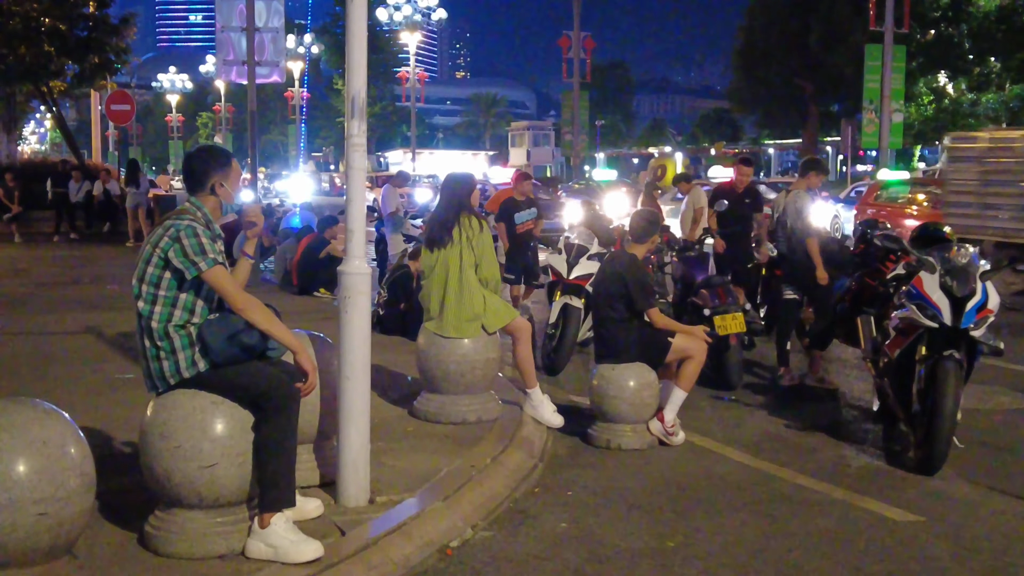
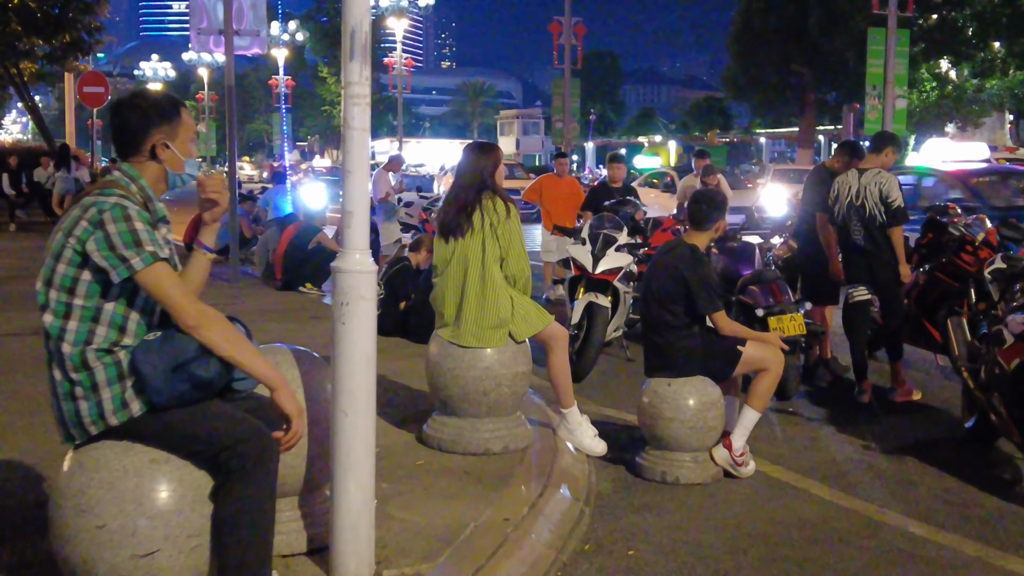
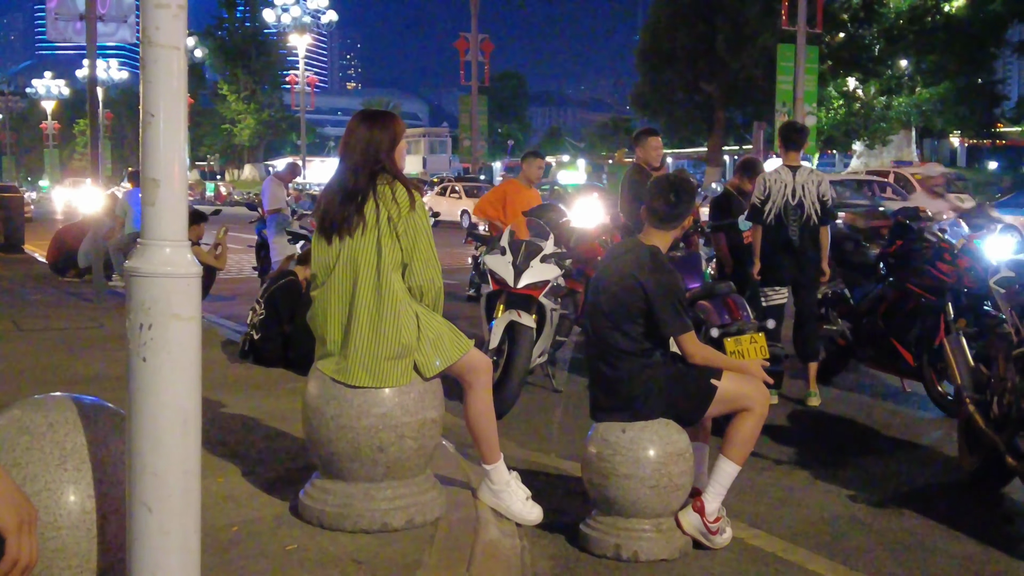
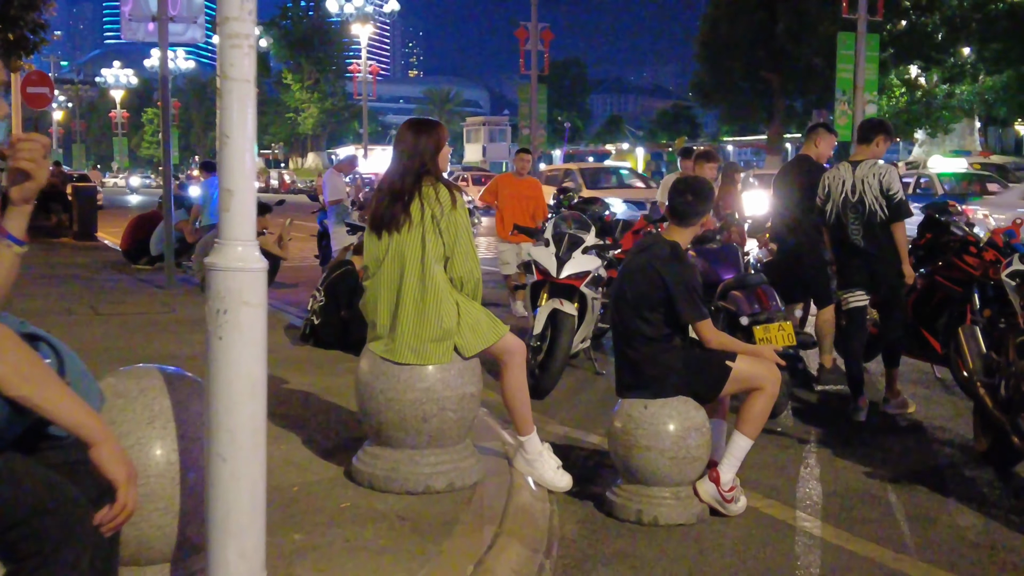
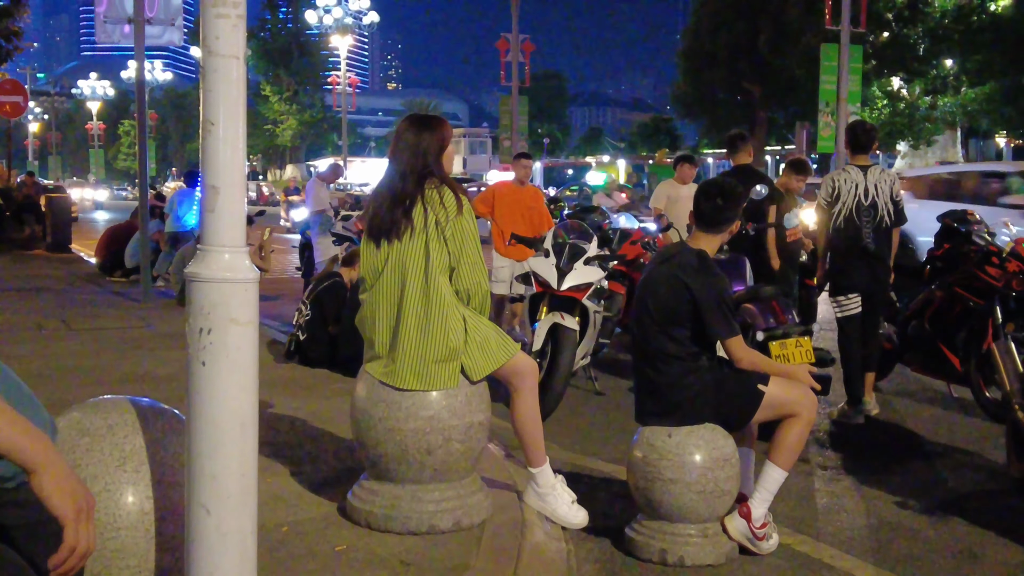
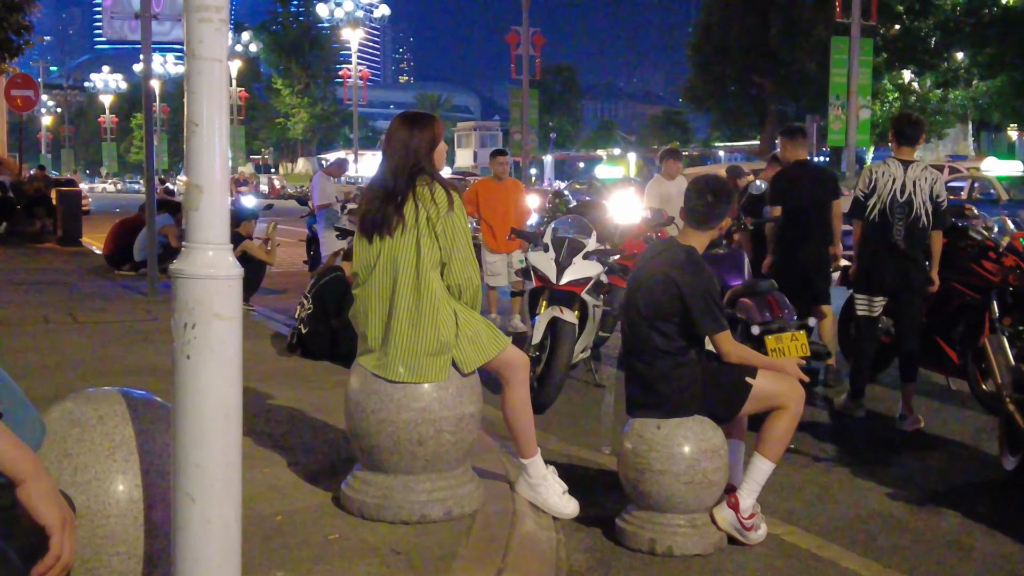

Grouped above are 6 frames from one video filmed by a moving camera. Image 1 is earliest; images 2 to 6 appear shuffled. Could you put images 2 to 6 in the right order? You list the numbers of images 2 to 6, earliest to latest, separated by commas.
2, 4, 6, 5, 3
